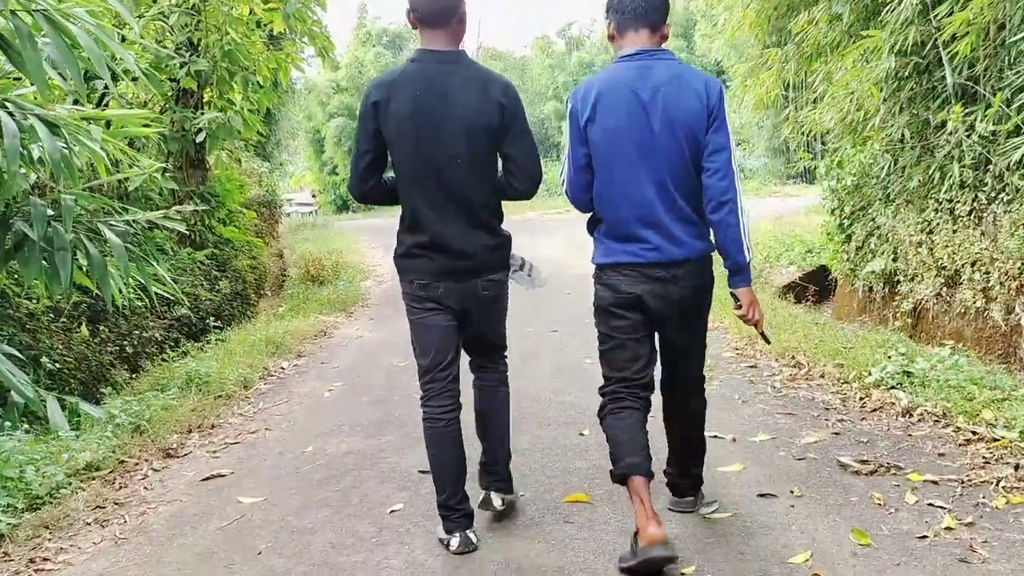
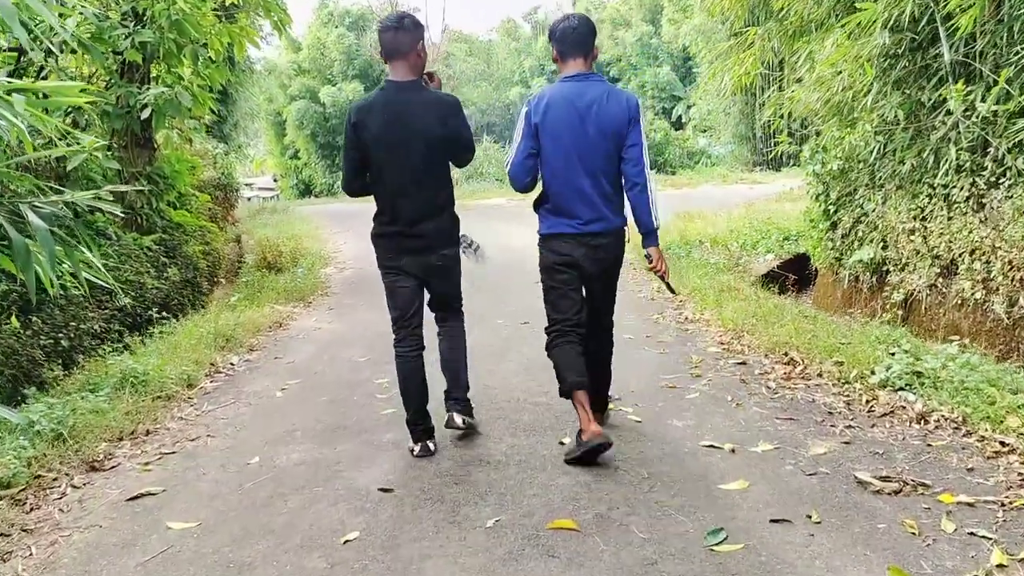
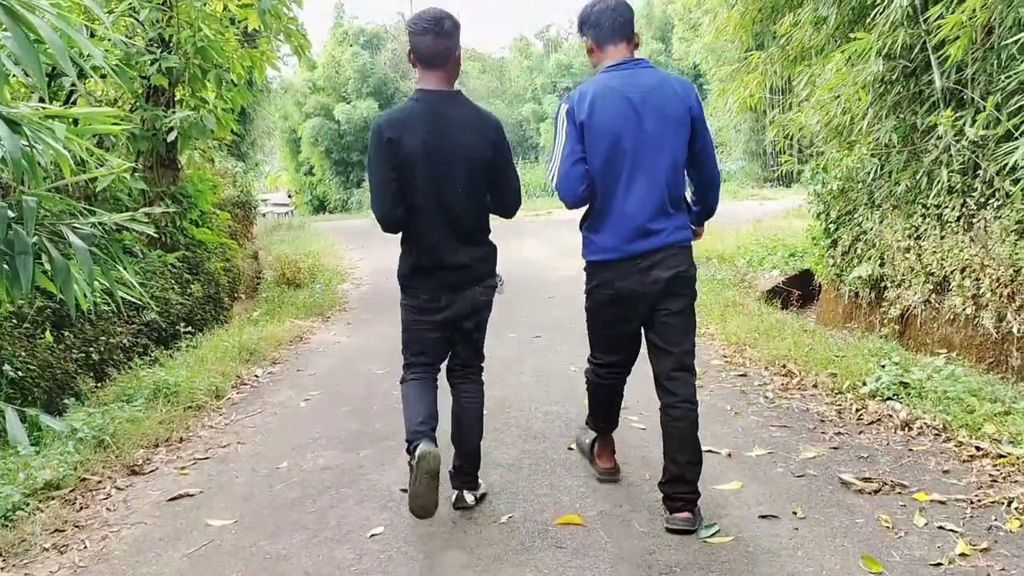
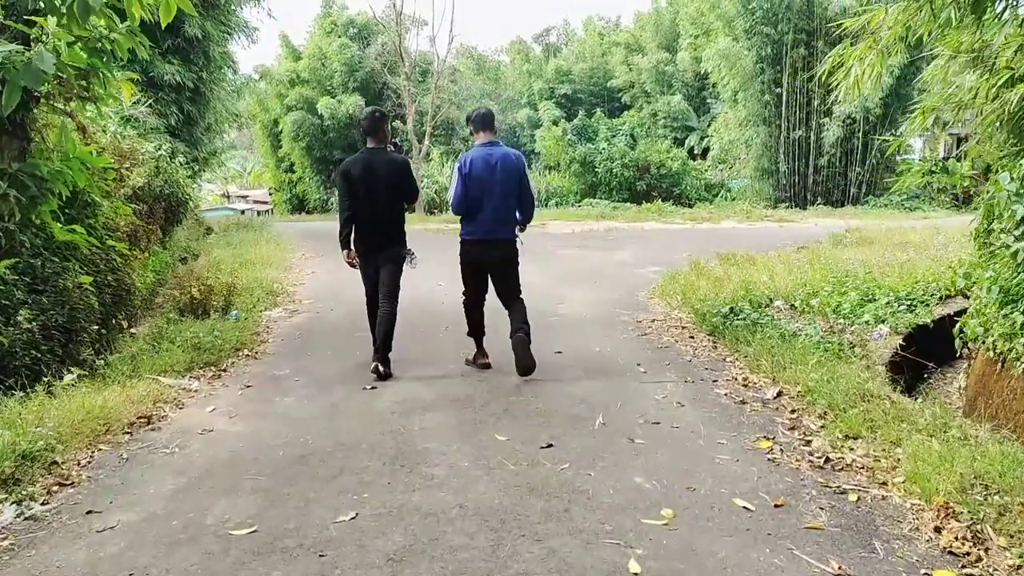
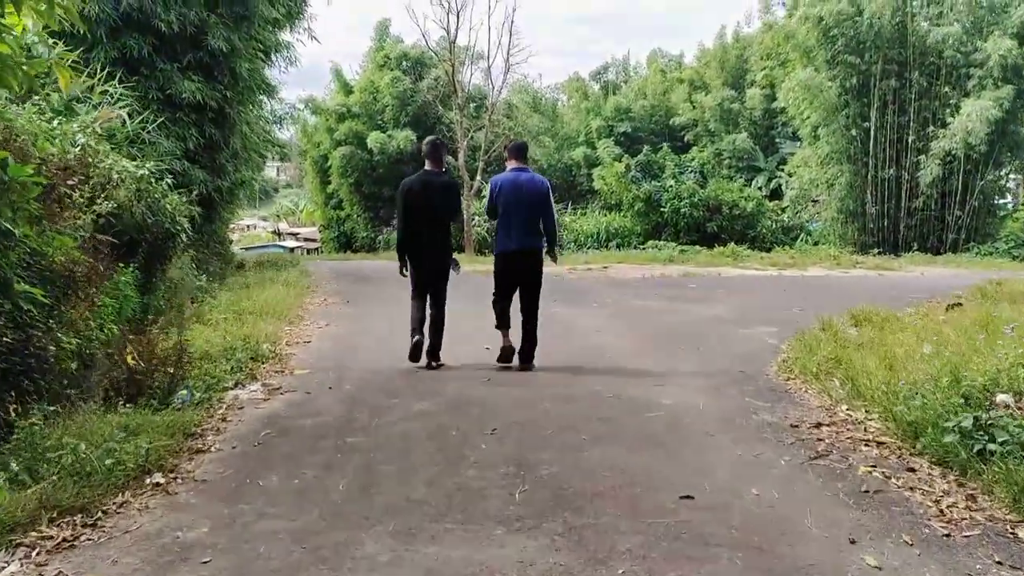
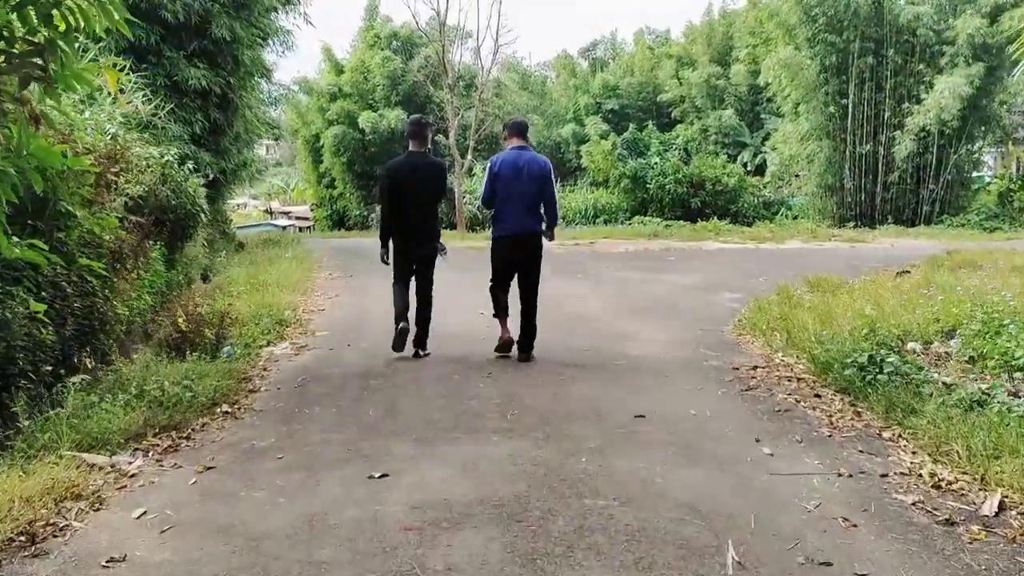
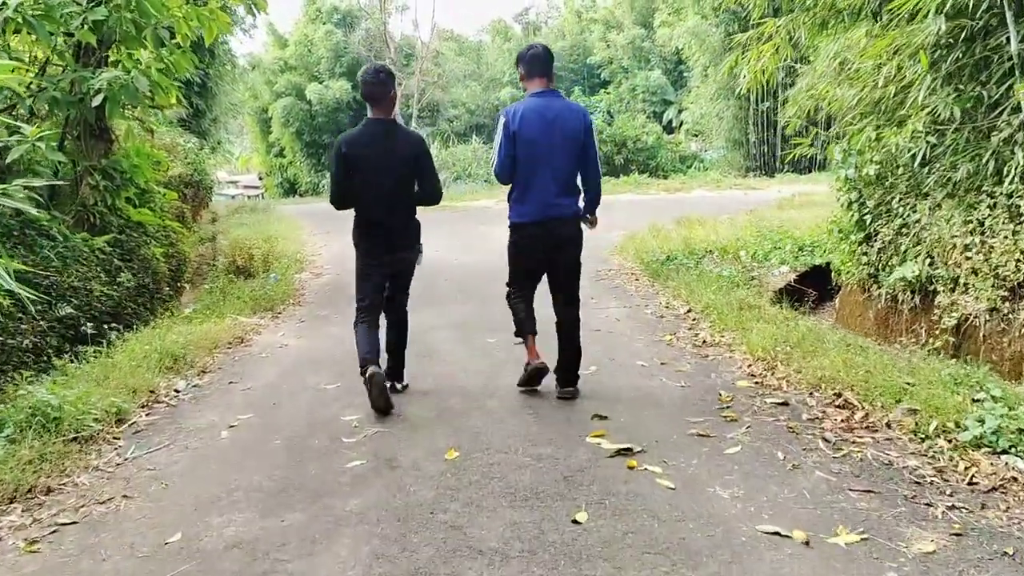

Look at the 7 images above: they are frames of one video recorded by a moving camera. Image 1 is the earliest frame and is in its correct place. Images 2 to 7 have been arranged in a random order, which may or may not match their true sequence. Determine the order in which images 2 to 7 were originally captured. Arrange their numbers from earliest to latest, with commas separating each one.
3, 2, 7, 4, 6, 5
